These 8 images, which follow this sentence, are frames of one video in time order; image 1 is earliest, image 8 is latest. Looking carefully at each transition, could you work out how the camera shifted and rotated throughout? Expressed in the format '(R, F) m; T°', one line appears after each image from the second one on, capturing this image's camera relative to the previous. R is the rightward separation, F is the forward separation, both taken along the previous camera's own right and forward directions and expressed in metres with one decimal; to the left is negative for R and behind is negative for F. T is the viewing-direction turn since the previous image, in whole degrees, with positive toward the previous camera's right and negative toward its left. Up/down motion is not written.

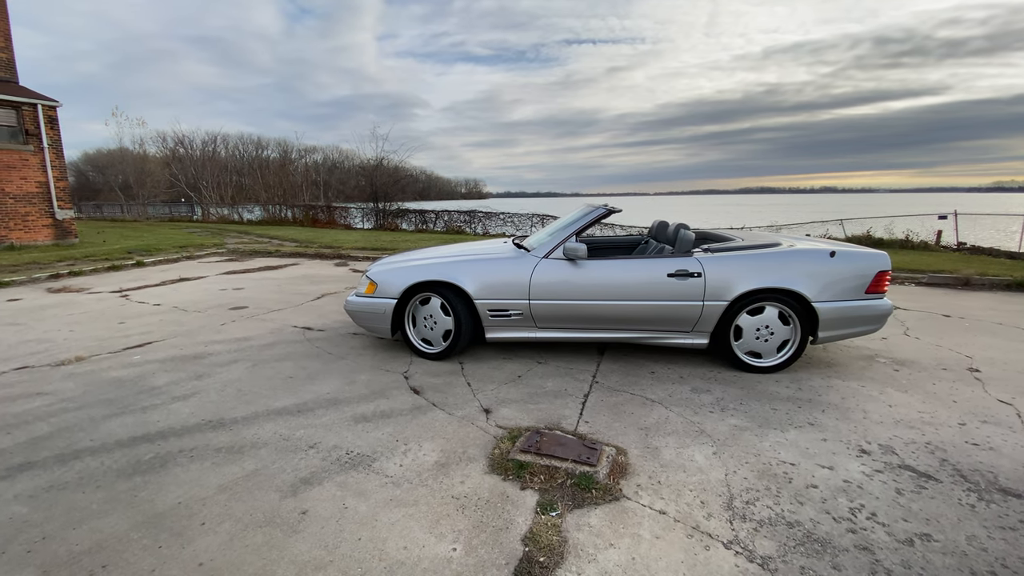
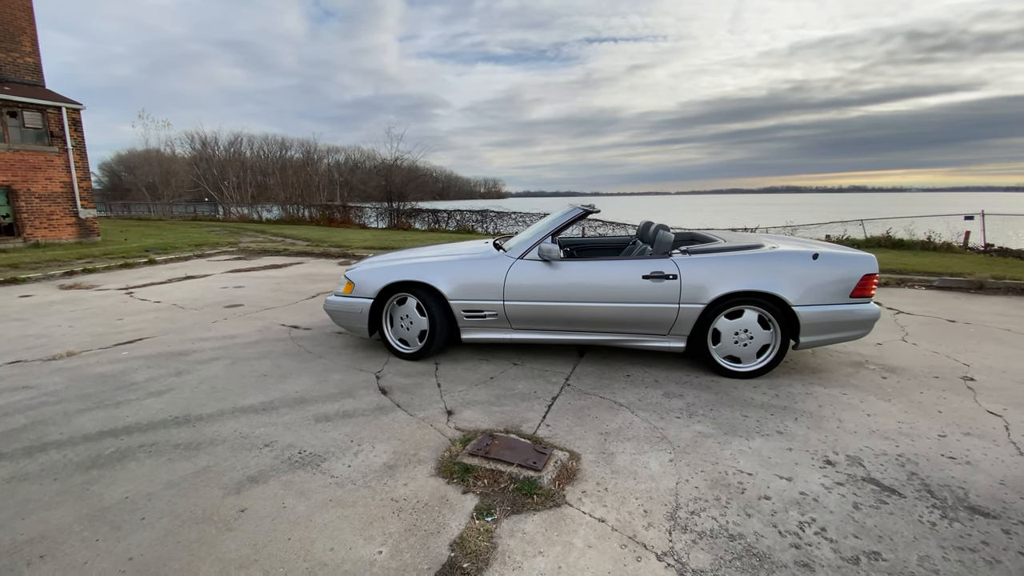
(+0.4, 0.0) m; -2°
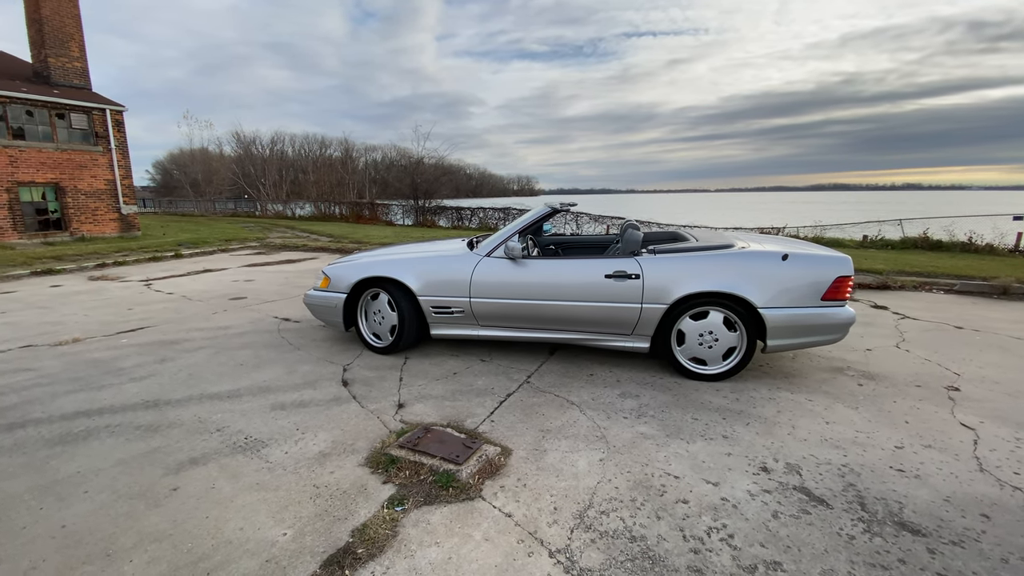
(+0.6, 0.0) m; -4°
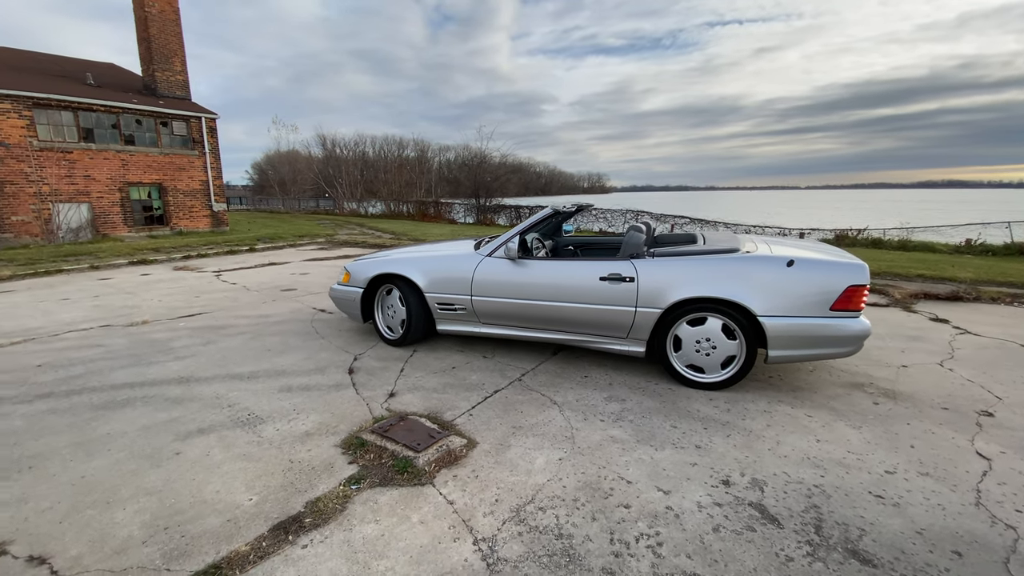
(+0.6, -0.1) m; -8°
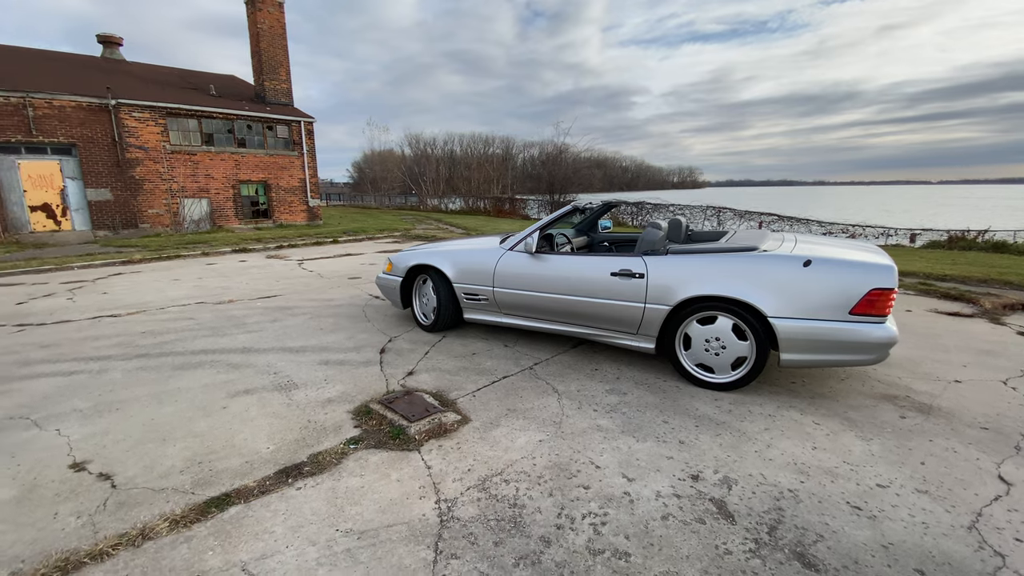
(+0.6, -0.2) m; -10°
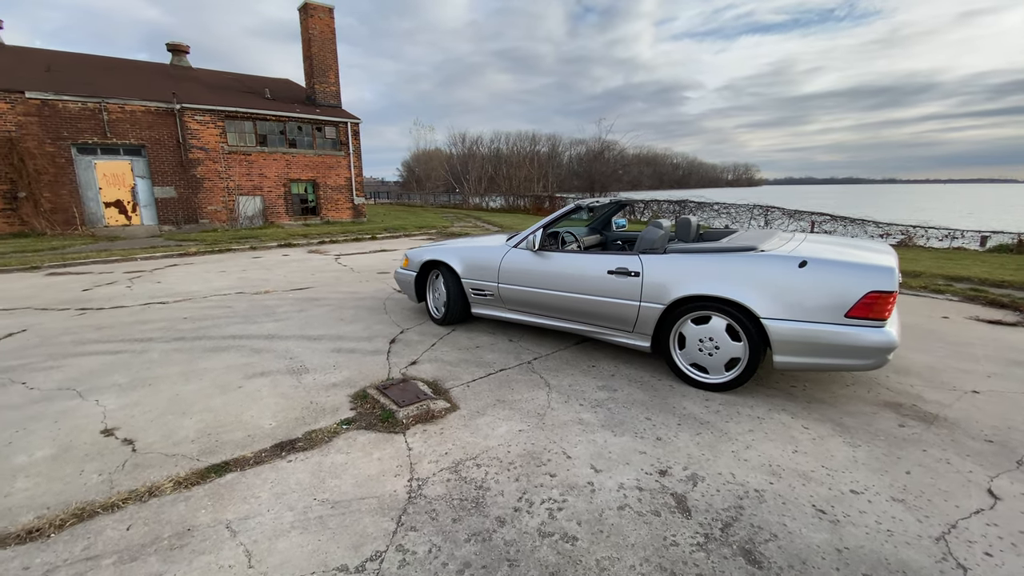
(+0.4, -0.1) m; -5°
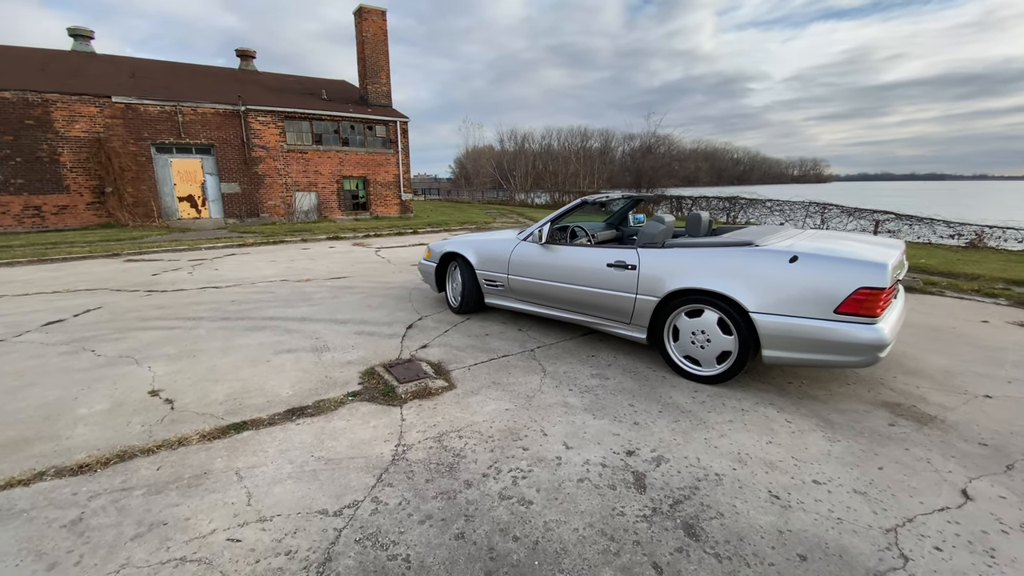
(+0.4, -0.2) m; -6°
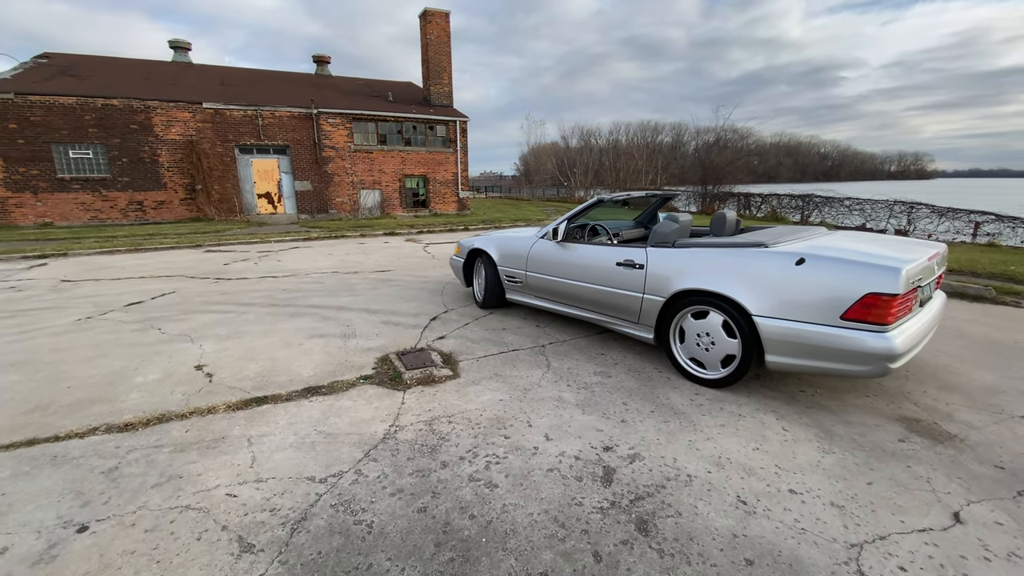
(+0.5, -0.1) m; -8°
